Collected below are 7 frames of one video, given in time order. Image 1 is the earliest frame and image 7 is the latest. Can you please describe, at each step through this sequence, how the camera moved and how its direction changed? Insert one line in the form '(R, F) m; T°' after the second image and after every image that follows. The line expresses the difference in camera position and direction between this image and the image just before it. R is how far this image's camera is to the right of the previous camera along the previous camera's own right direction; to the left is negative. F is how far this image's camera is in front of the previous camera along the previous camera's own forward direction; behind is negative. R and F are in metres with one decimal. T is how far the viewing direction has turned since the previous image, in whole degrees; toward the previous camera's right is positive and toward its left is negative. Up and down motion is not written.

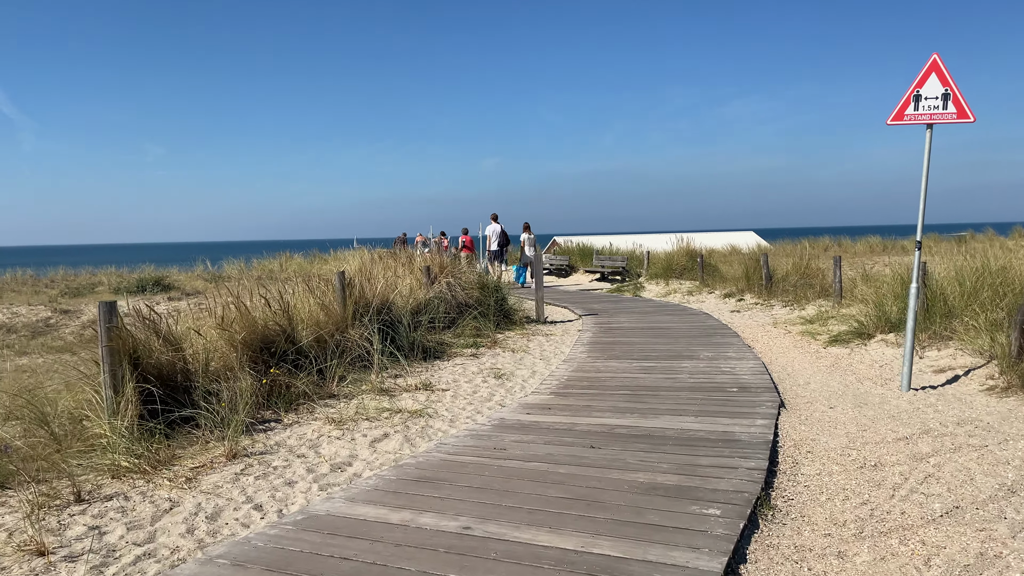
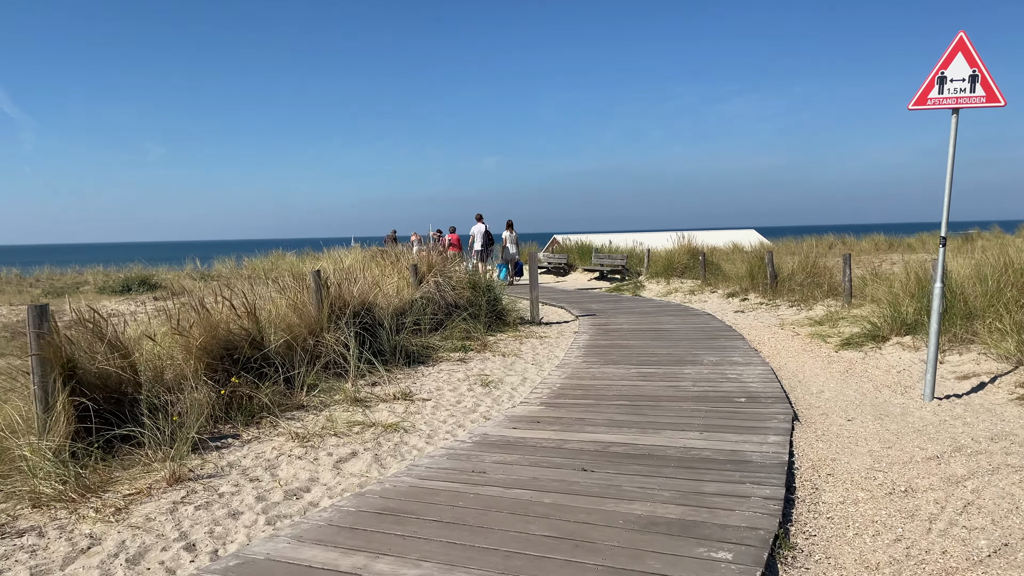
(+0.1, +0.5) m; 0°
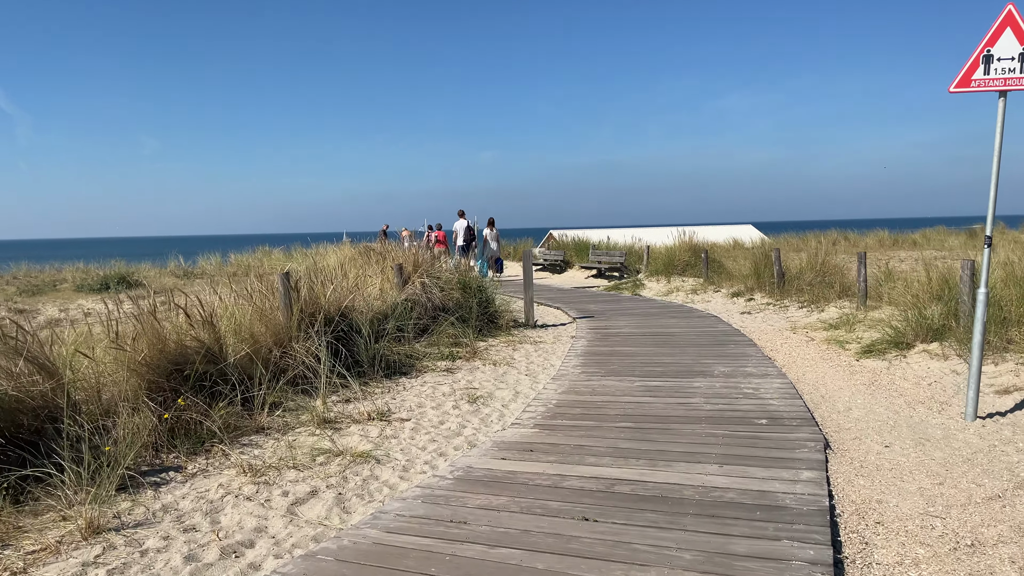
(0.0, +0.6) m; 0°
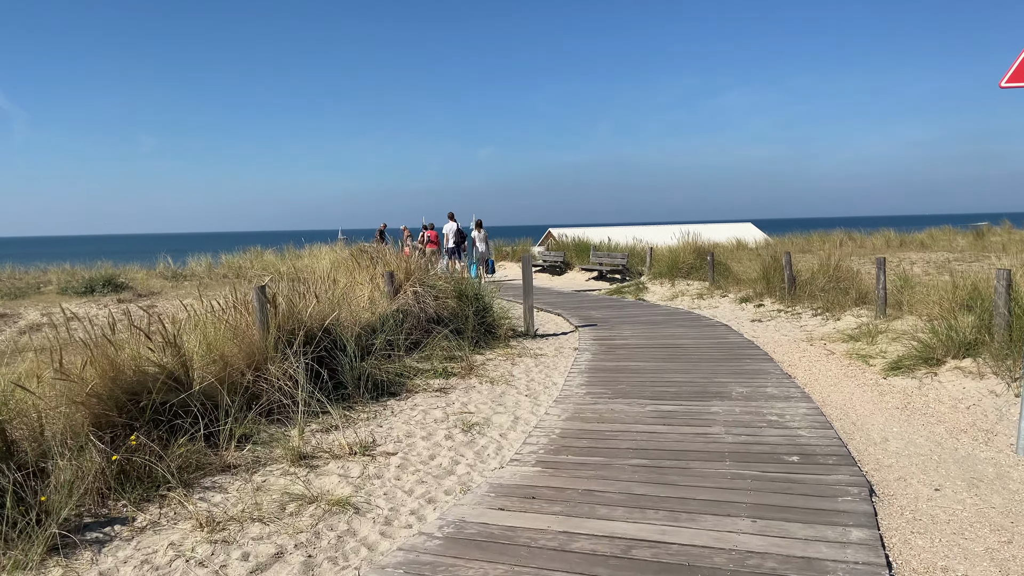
(0.0, +0.5) m; 0°
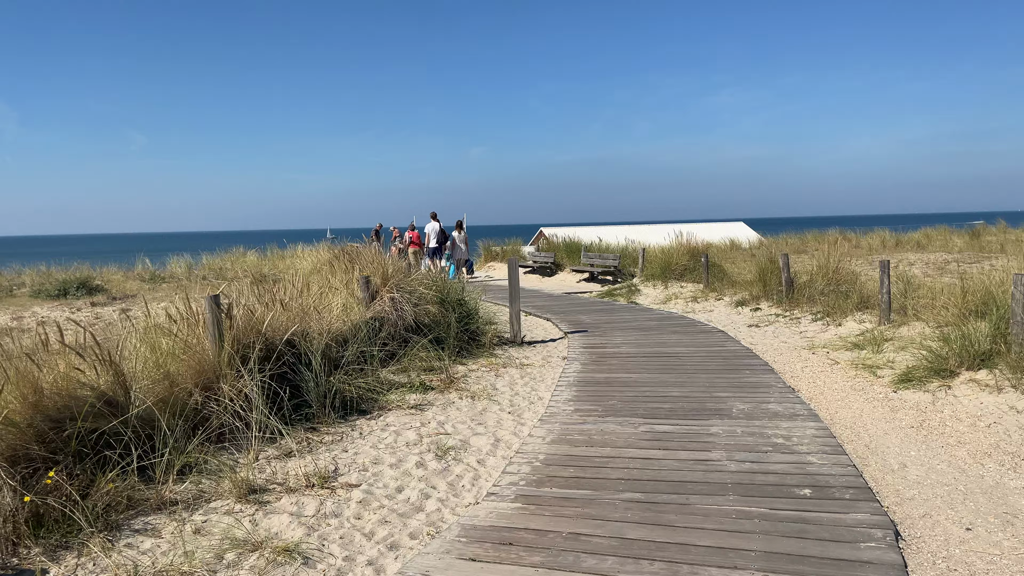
(+0.1, +0.4) m; +1°
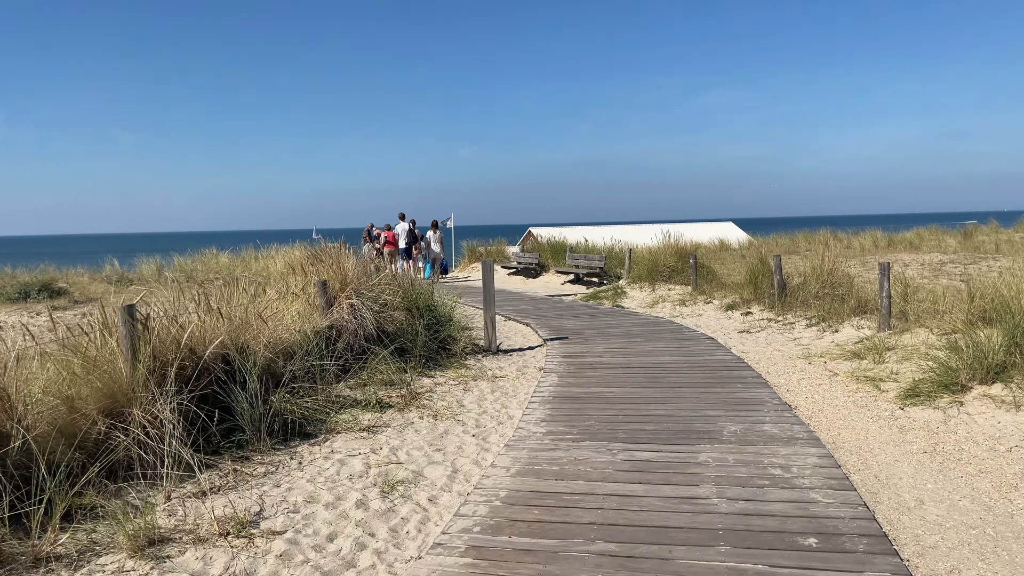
(+0.1, +0.5) m; +1°
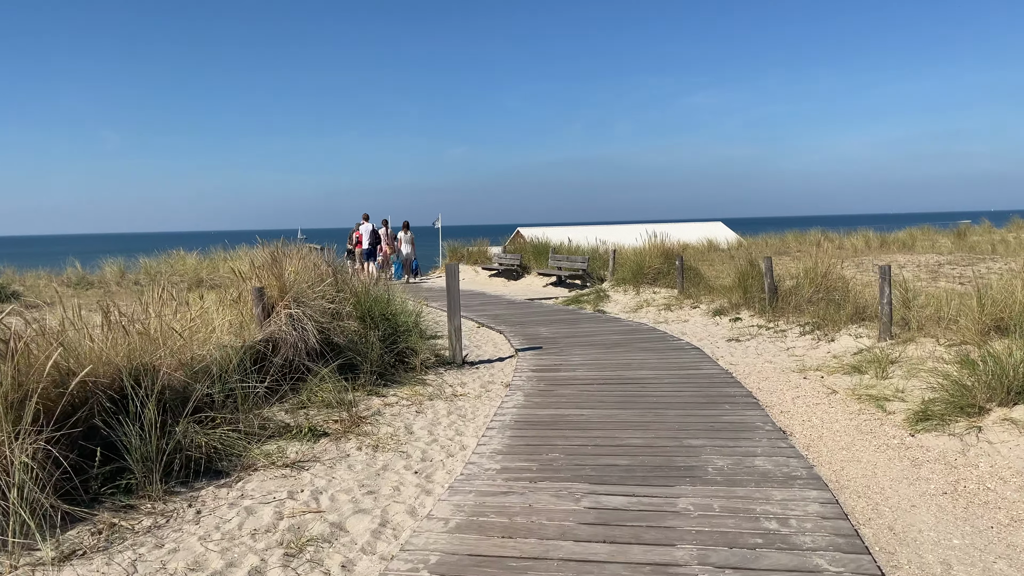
(+0.2, +0.6) m; +1°
